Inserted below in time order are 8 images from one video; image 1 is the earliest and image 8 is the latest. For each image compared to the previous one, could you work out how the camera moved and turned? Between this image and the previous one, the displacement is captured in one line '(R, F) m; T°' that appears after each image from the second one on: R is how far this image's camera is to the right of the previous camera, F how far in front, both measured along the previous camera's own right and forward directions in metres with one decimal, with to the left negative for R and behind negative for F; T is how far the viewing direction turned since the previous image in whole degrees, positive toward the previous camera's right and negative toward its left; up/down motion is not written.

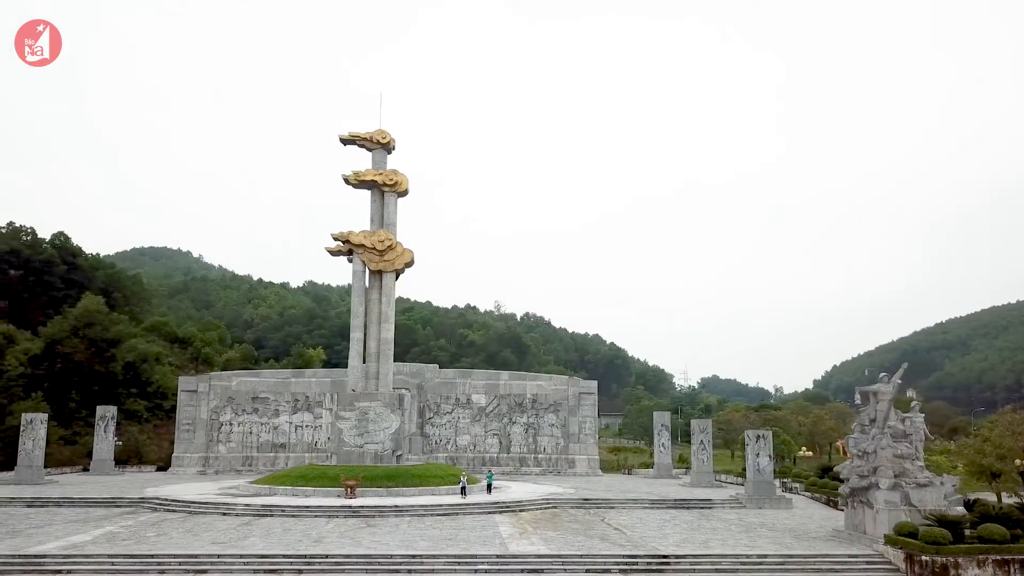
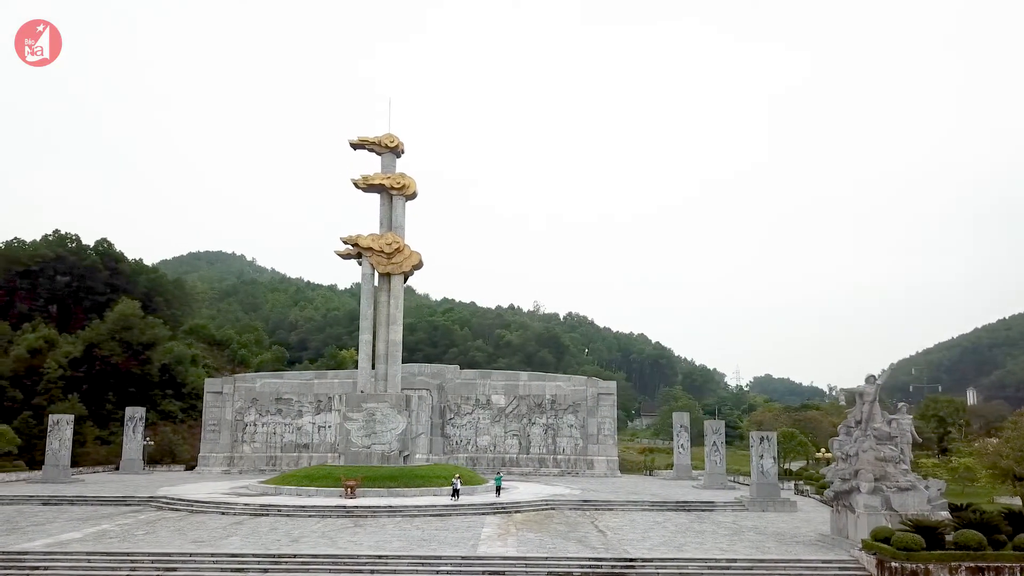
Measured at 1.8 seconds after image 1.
(+0.9, 0.0) m; -3°
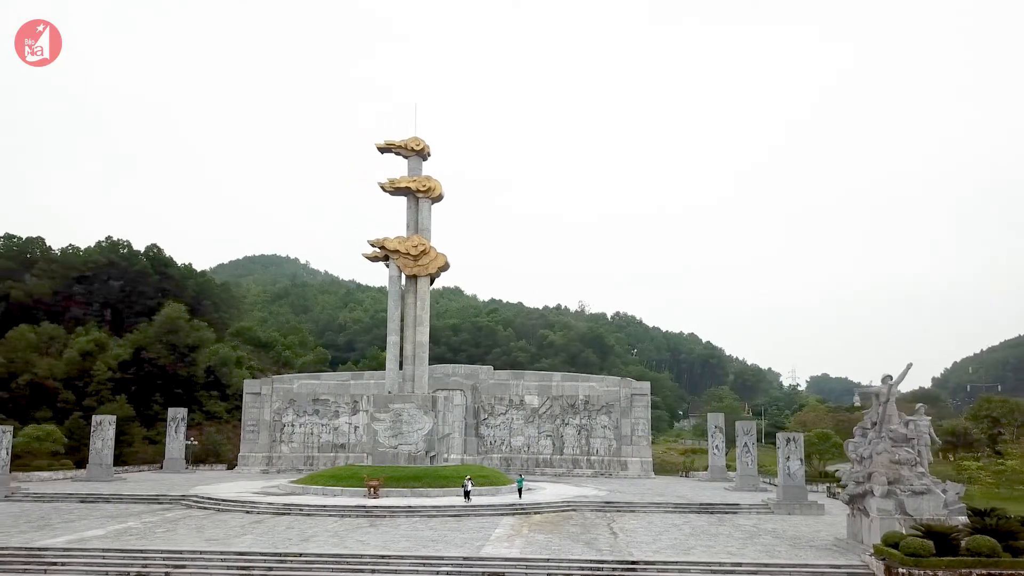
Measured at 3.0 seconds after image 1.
(+0.5, 0.0) m; -3°
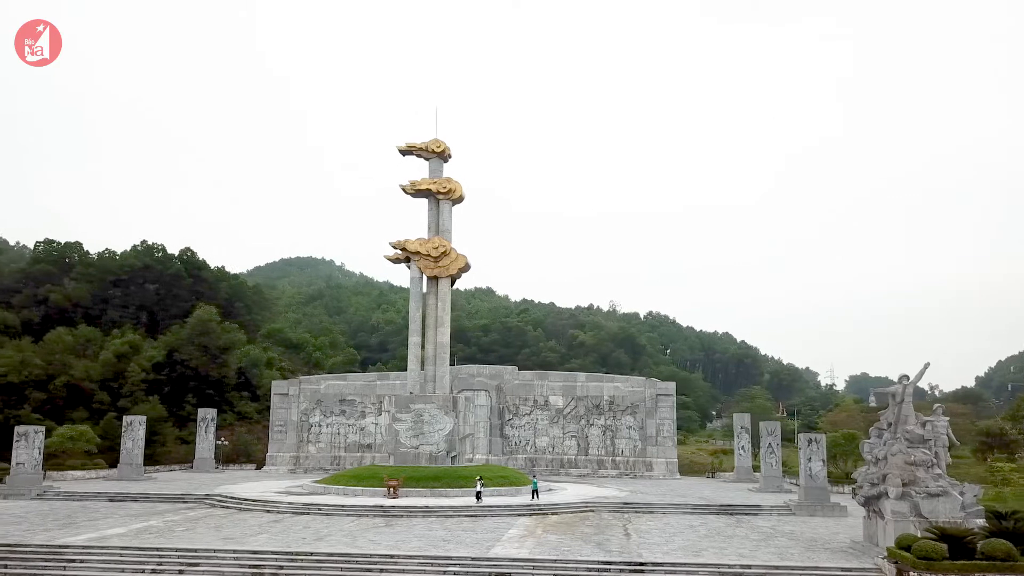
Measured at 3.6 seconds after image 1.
(+0.3, 0.0) m; -2°
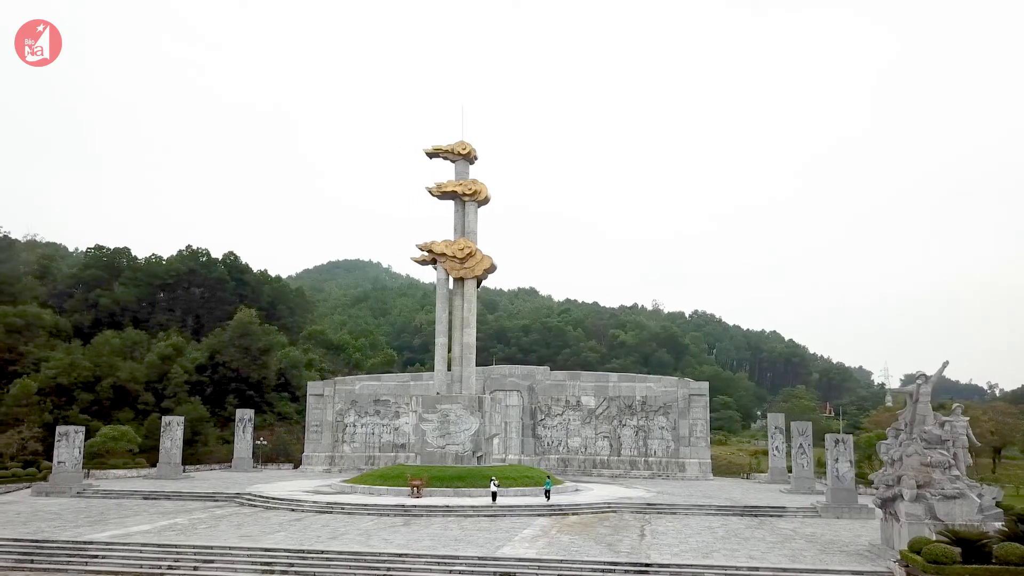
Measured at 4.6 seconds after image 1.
(+0.4, 0.0) m; -3°
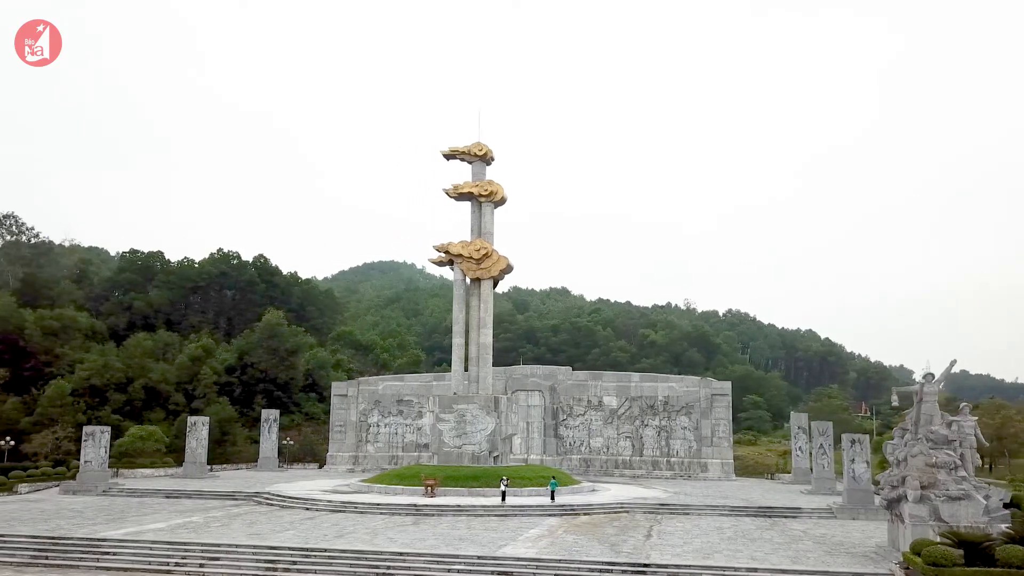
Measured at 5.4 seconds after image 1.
(+0.4, 0.0) m; -2°
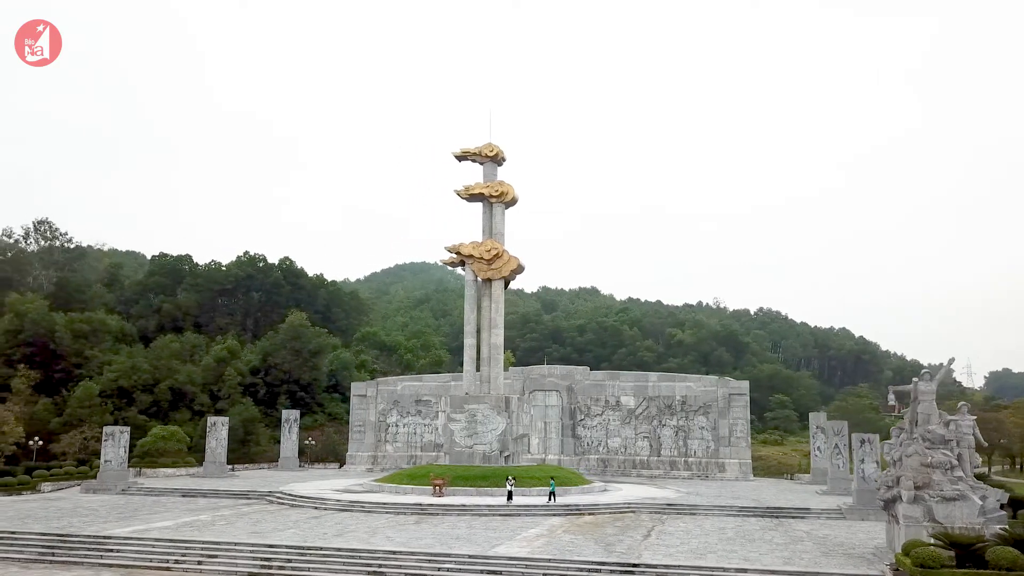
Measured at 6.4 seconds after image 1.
(+0.5, 0.0) m; -2°
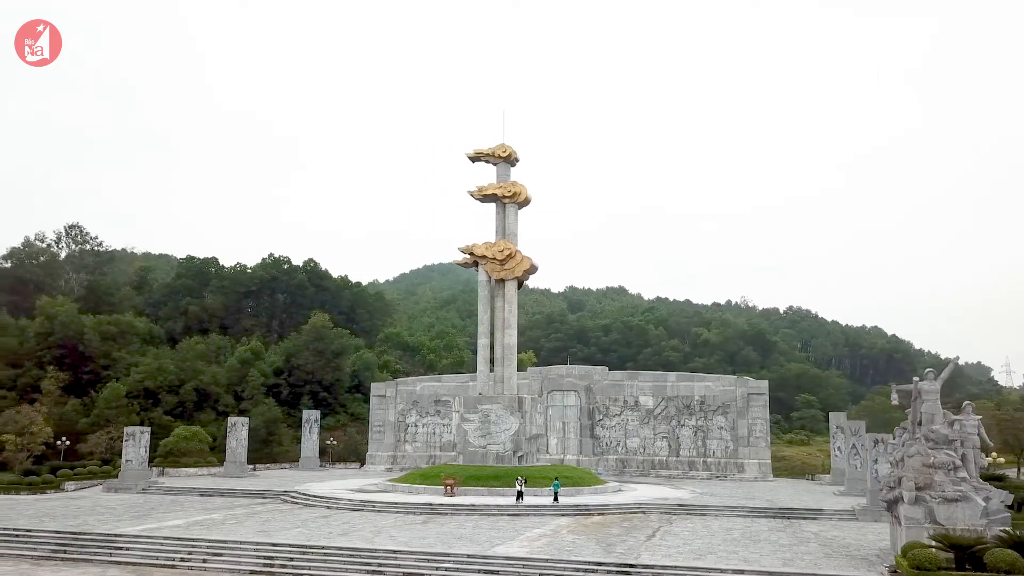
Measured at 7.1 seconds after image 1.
(+0.3, 0.0) m; -2°
